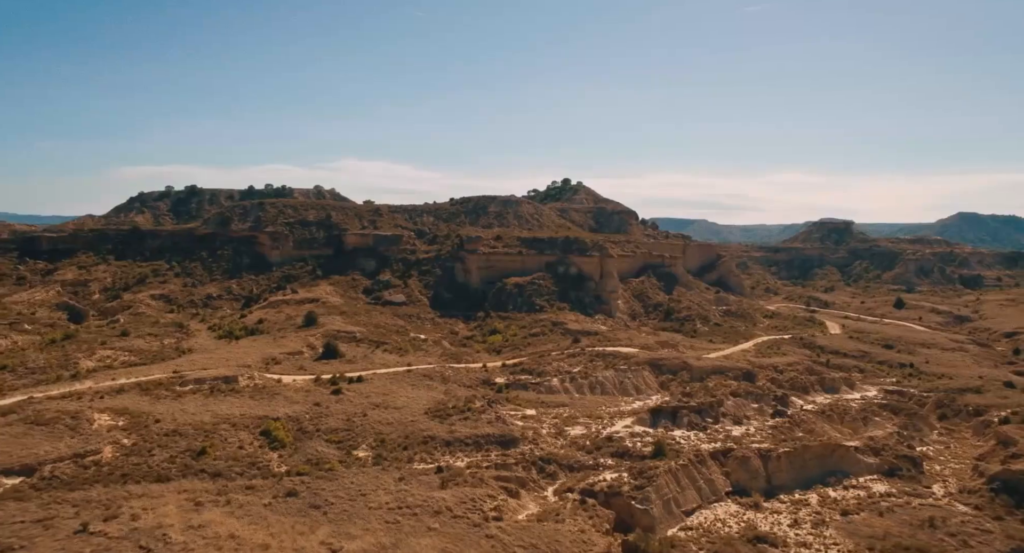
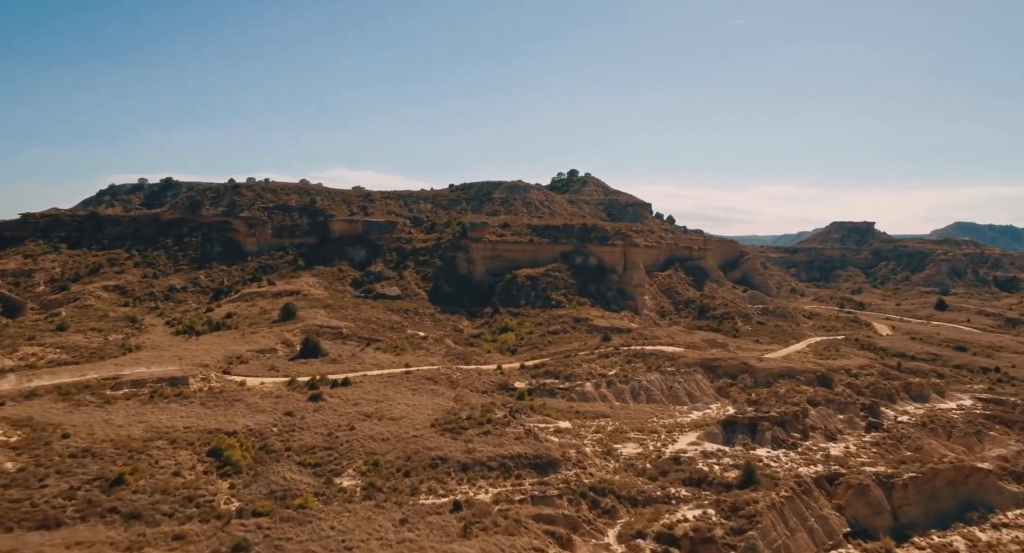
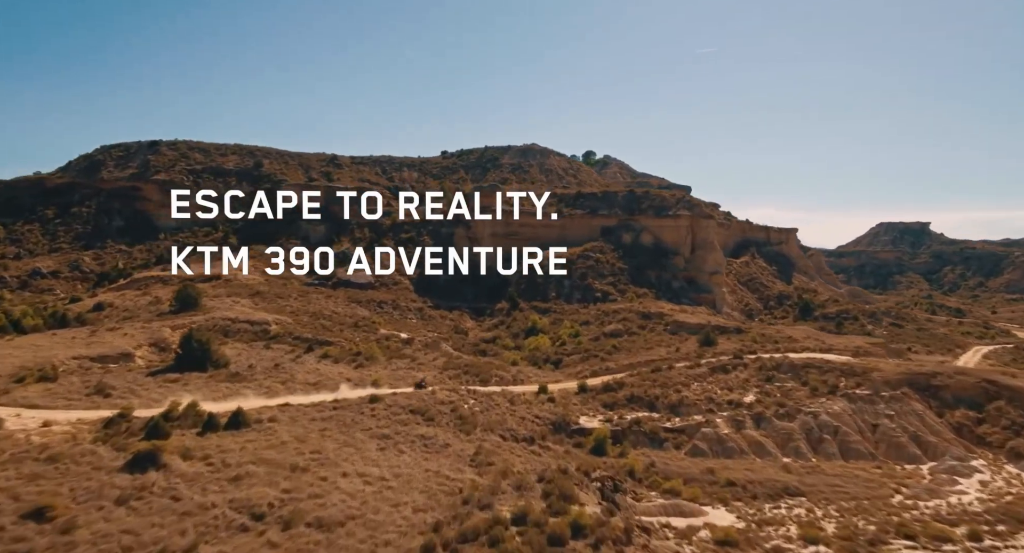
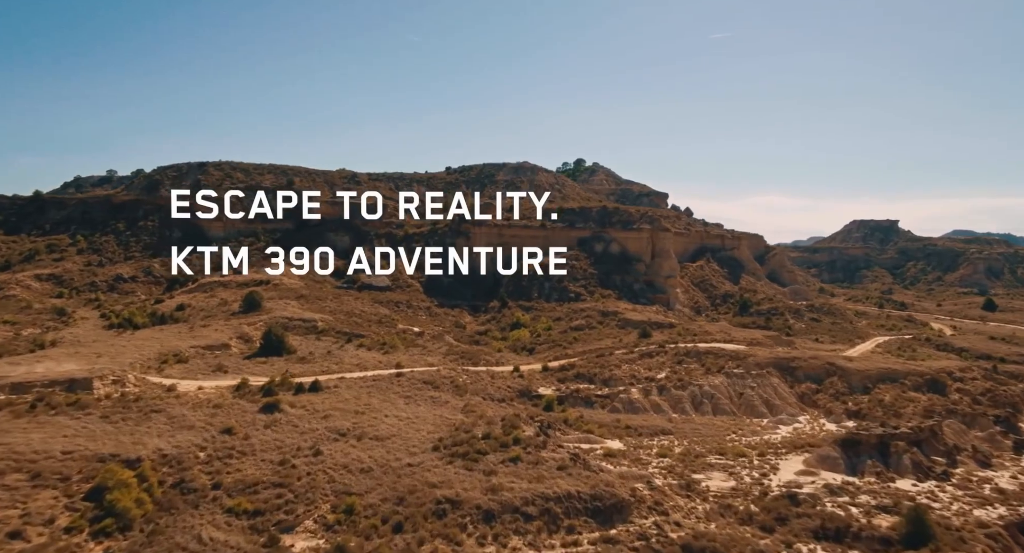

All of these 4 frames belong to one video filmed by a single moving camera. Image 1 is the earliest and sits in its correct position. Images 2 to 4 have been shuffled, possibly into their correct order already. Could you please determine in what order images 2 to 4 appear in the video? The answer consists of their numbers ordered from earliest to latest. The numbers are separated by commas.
2, 4, 3
